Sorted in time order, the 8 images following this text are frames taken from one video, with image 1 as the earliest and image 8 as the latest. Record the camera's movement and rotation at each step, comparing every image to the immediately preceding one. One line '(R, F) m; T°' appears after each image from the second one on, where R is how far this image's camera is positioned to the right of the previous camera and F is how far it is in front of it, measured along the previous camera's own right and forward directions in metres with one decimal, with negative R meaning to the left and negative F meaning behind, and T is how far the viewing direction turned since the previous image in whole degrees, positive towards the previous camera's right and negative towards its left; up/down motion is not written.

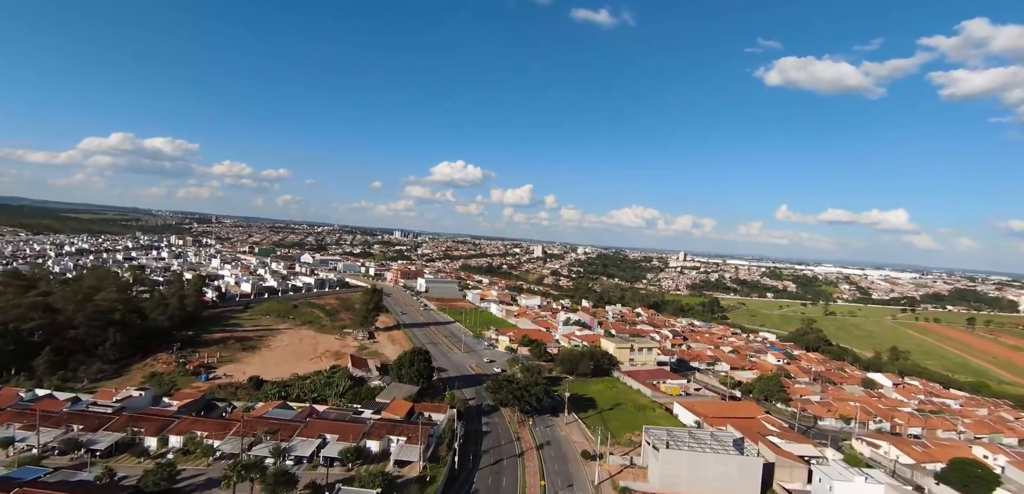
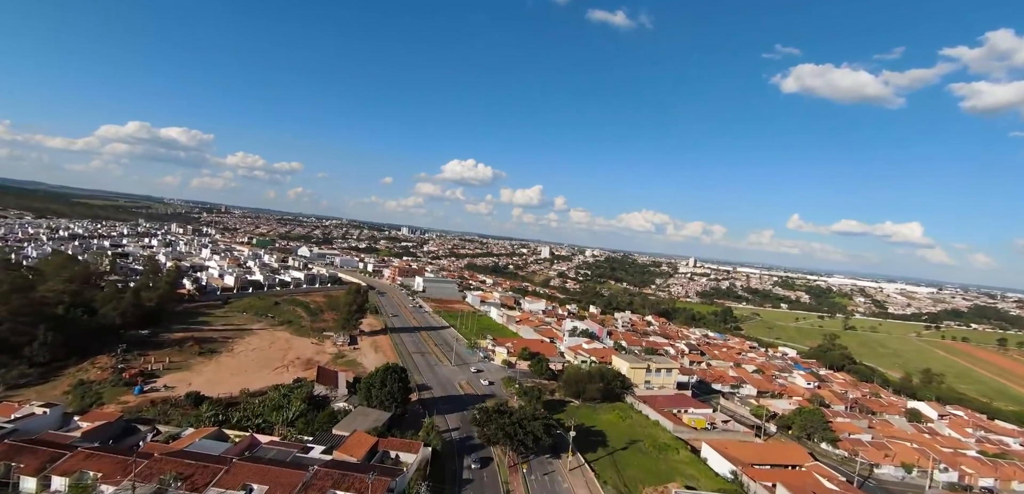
(+0.5, +5.3) m; -1°
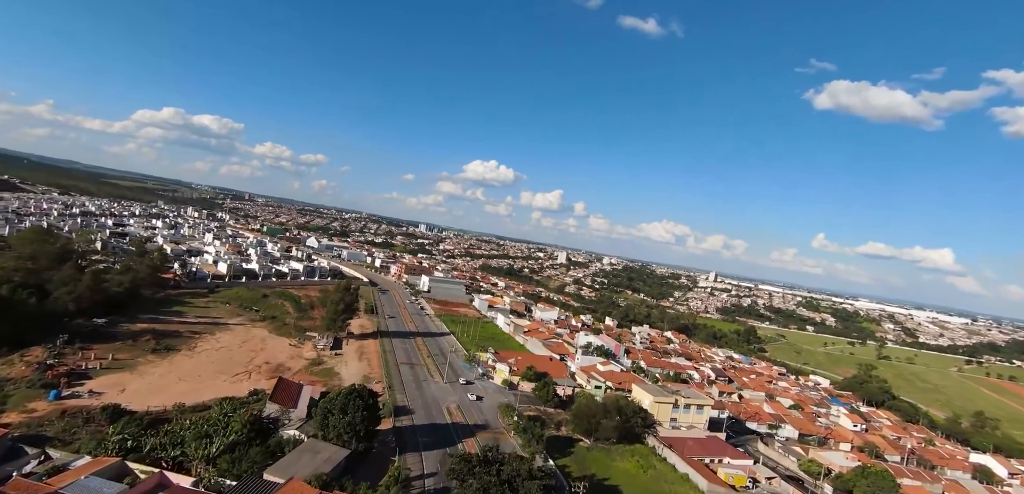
(+0.5, +5.3) m; -2°
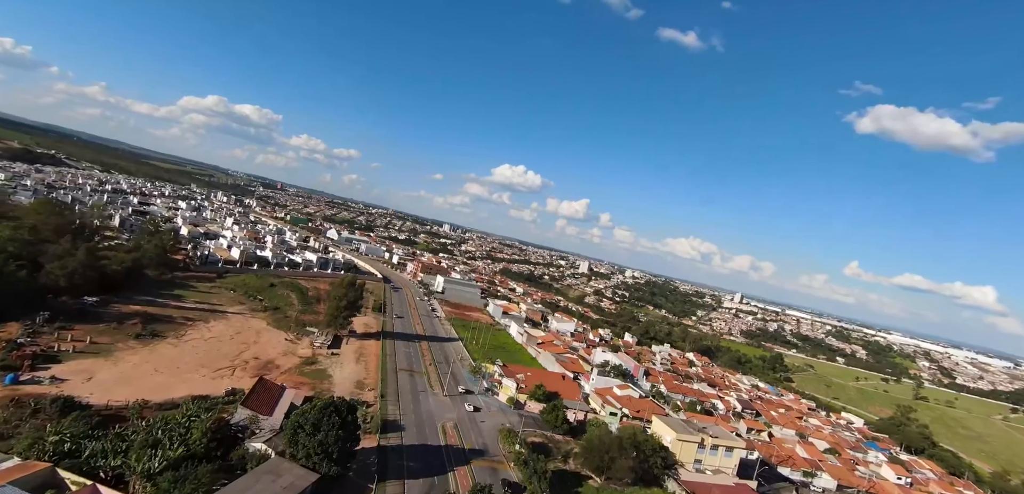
(+0.3, +2.8) m; -3°
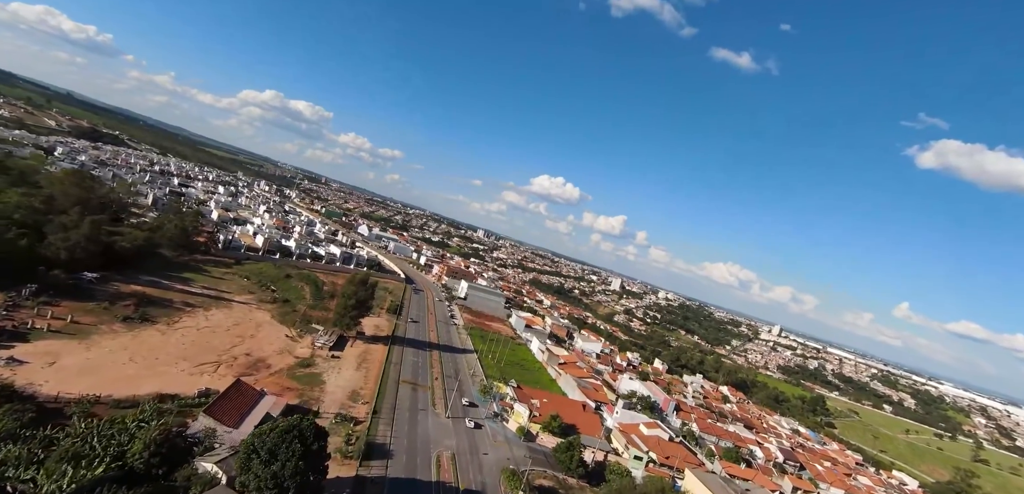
(+0.4, +3.3) m; -4°
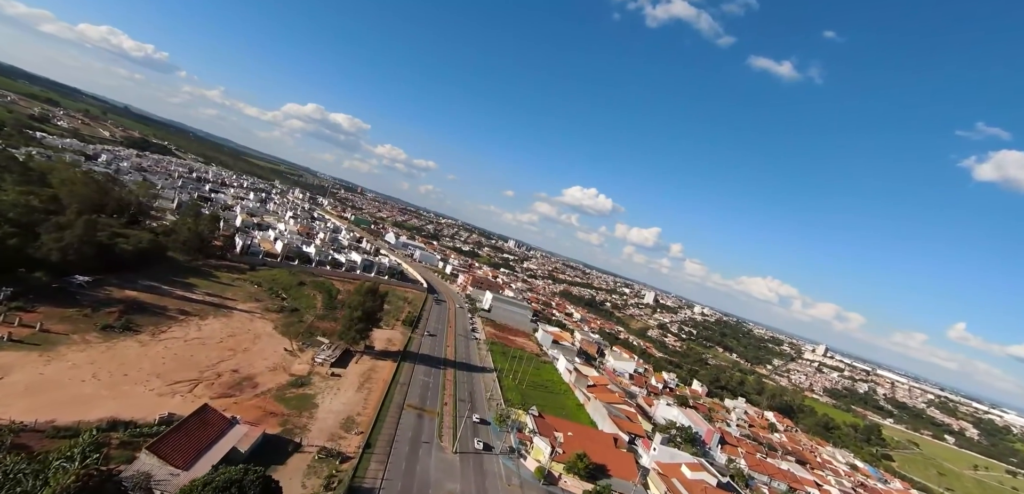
(+0.5, +3.6) m; -4°
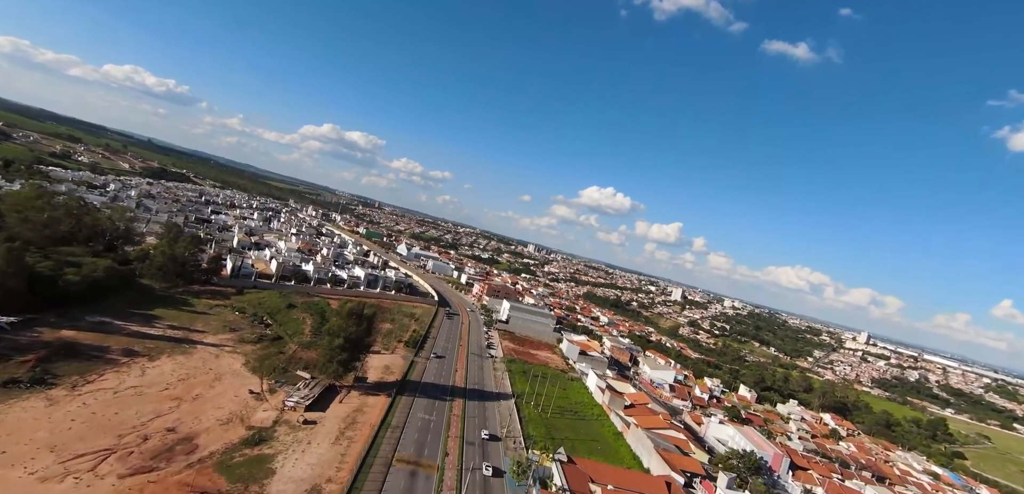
(+0.5, +5.7) m; -2°
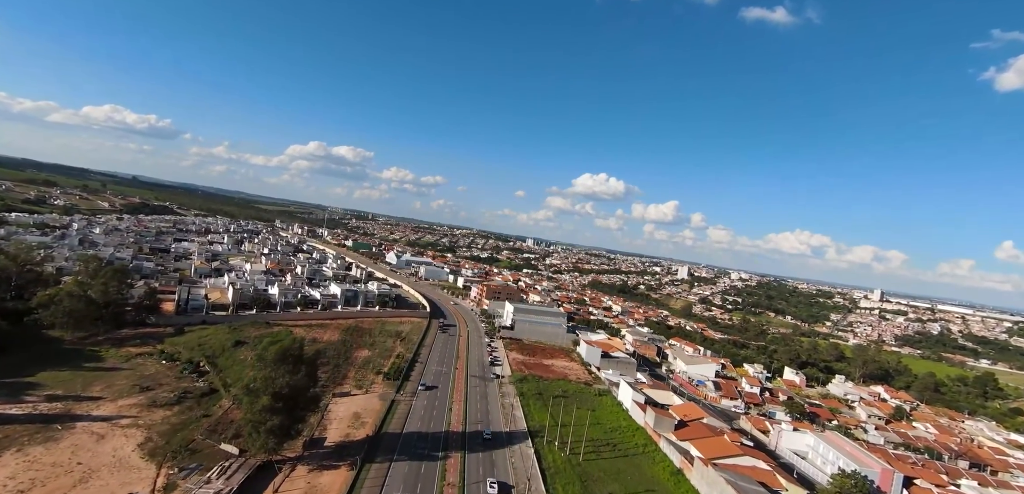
(+0.2, +7.9) m; 0°
